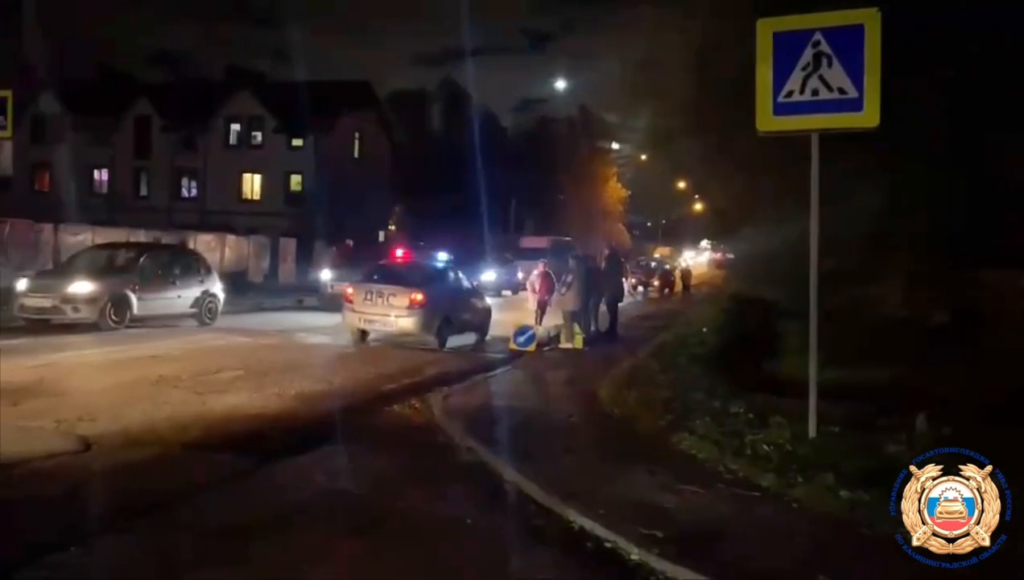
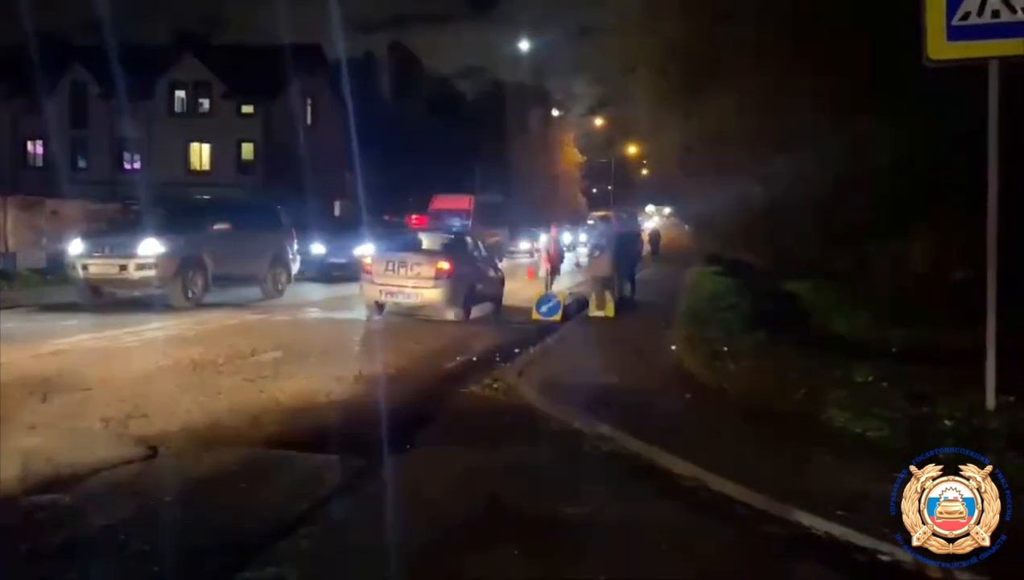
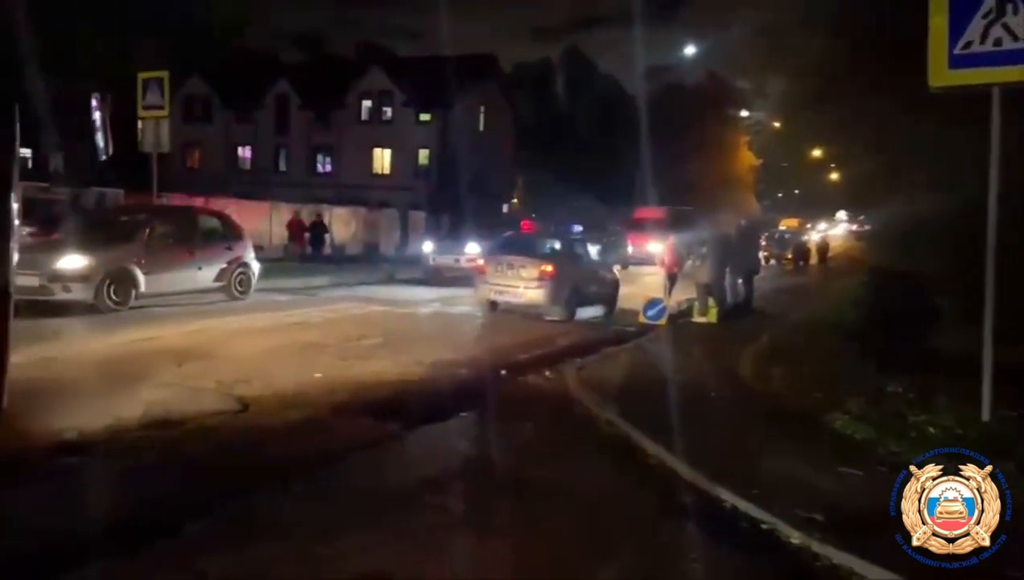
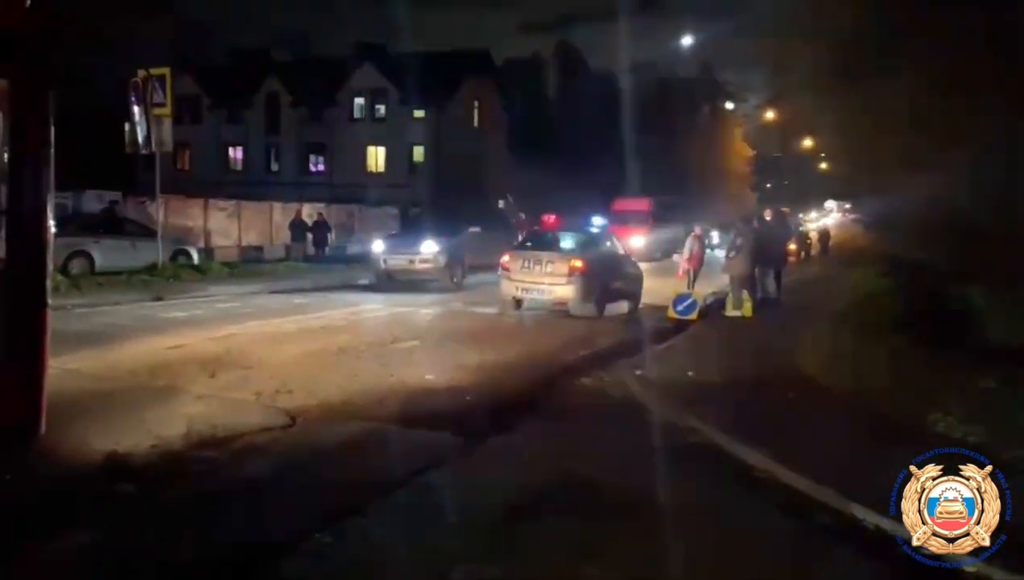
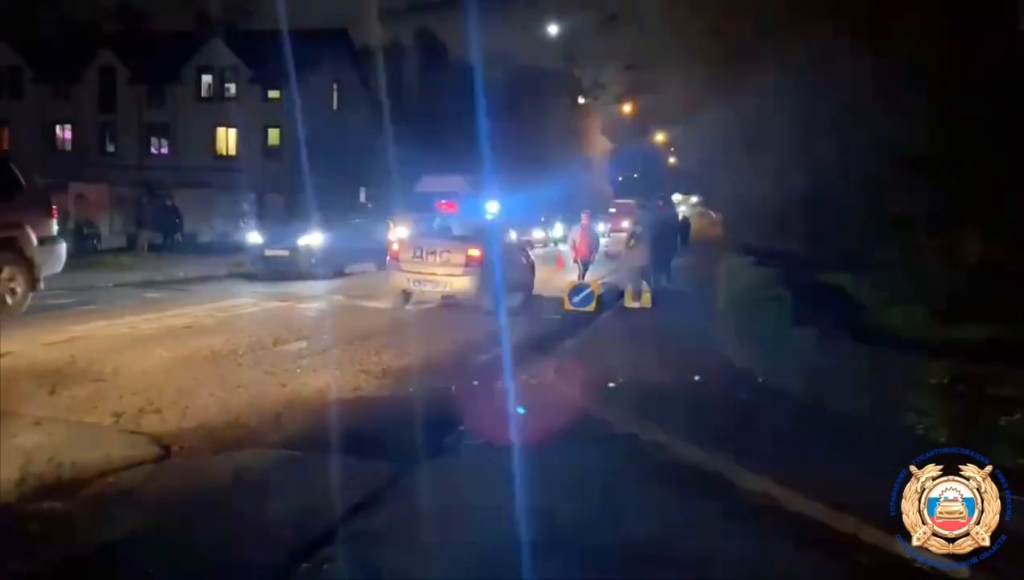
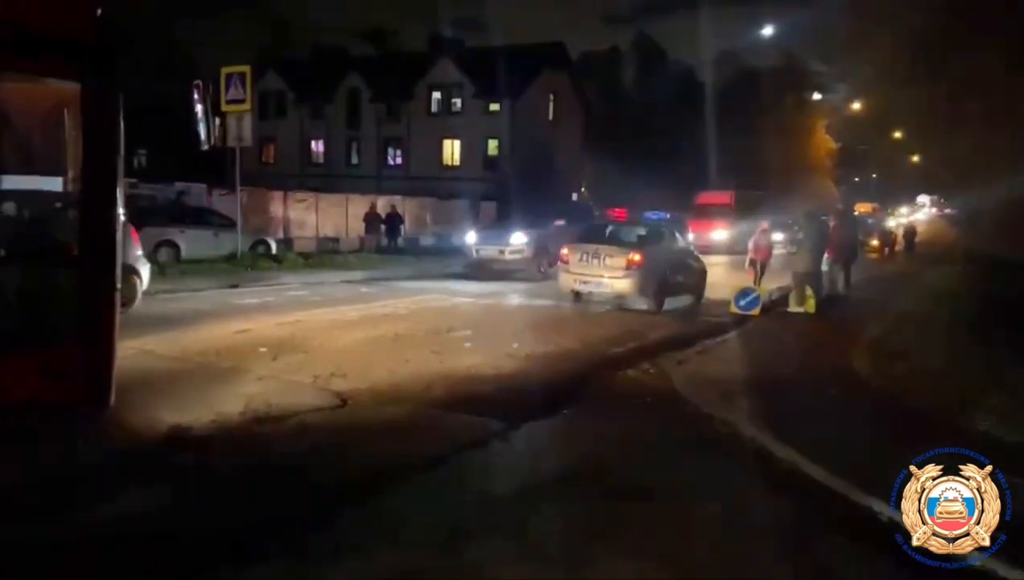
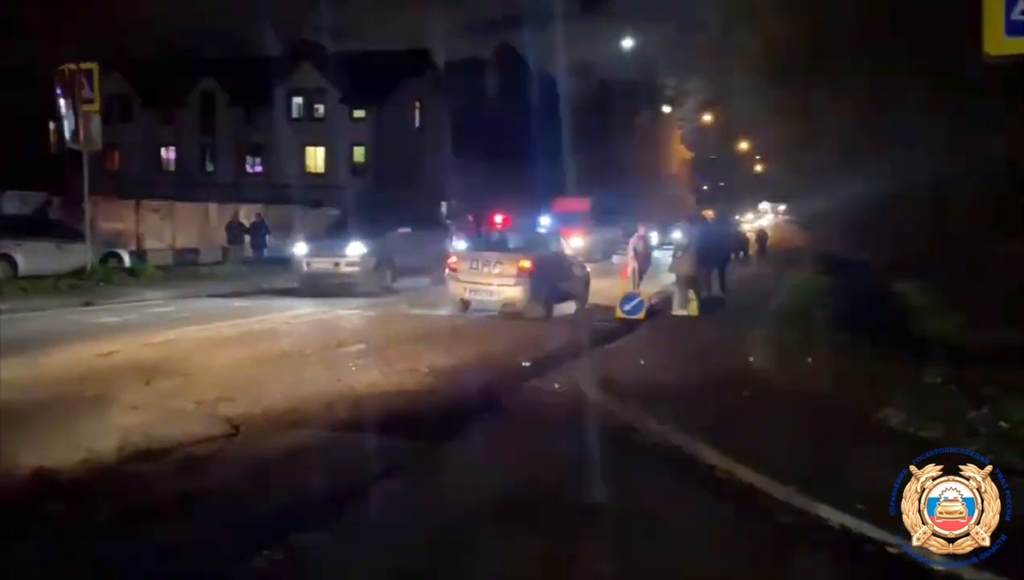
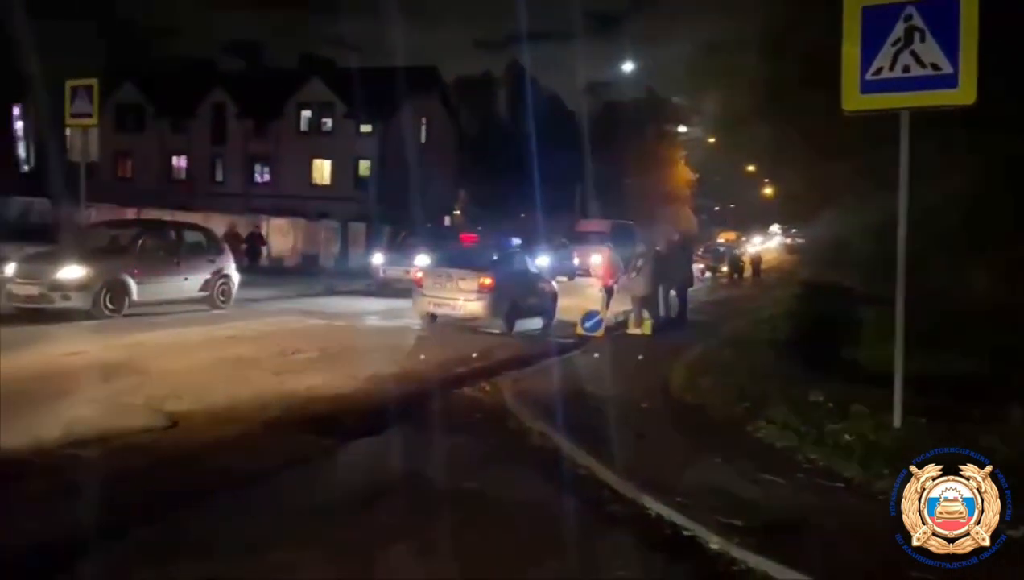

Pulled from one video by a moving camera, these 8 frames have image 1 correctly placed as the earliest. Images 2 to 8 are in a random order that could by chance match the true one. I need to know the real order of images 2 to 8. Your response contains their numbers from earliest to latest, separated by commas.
8, 3, 6, 4, 7, 2, 5
